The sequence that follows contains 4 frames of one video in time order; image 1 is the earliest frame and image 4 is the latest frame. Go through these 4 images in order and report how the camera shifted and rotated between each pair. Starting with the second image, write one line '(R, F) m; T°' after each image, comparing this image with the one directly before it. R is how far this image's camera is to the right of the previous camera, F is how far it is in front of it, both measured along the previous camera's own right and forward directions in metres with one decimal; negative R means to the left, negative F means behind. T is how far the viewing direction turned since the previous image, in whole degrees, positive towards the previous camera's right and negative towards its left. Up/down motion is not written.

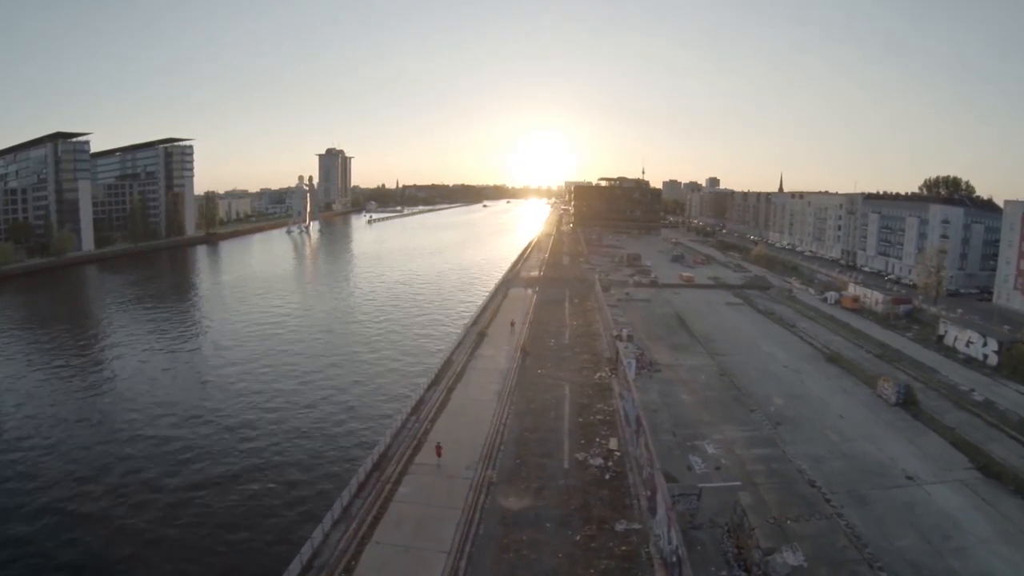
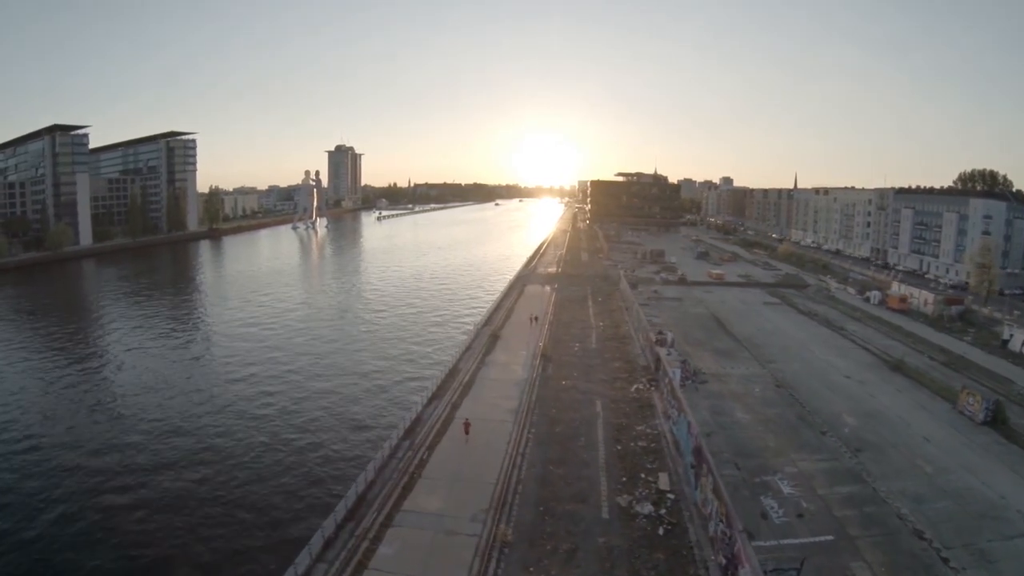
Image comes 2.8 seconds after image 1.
(-0.2, +3.1) m; -1°
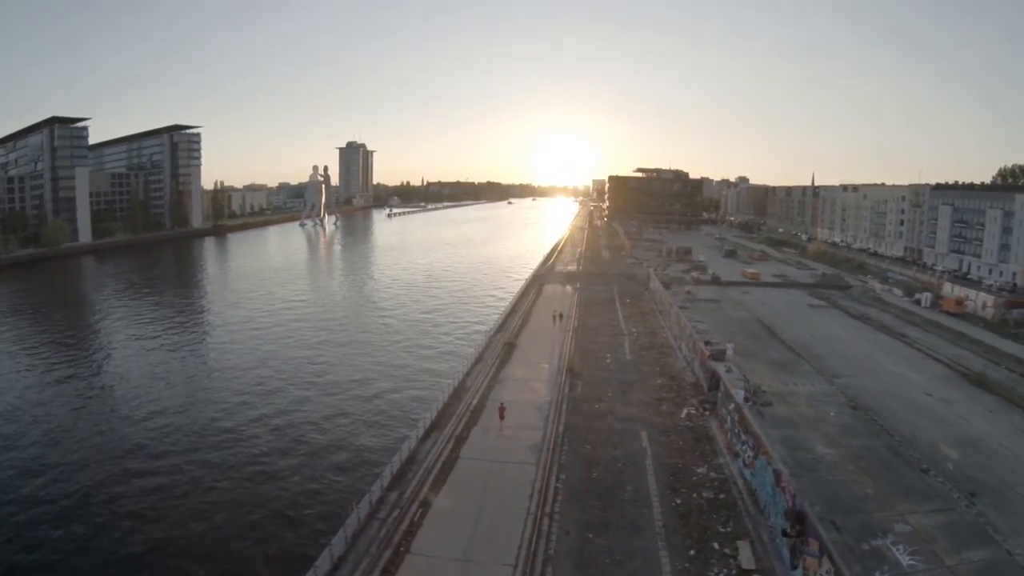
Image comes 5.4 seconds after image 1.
(-0.1, +2.9) m; -1°
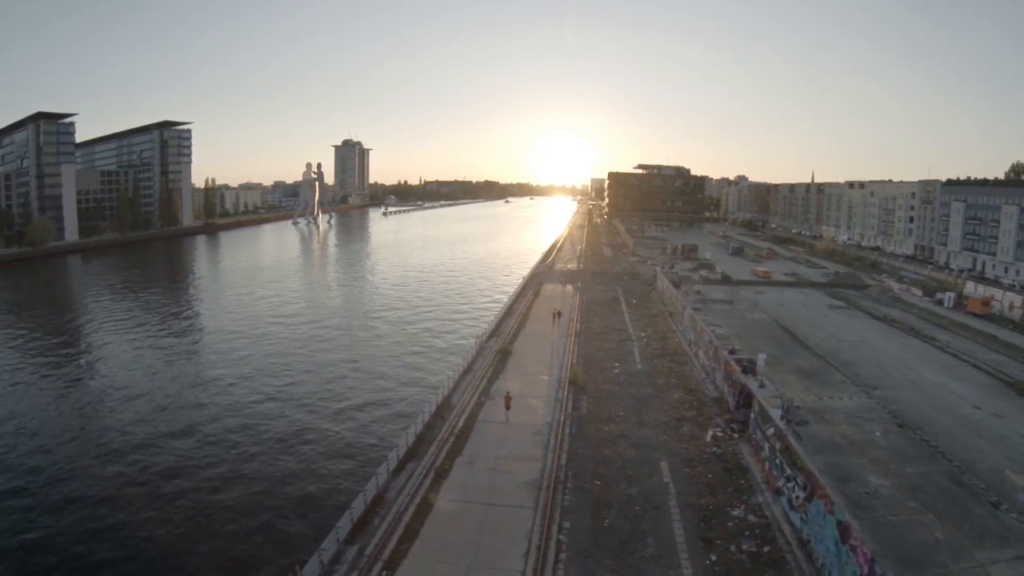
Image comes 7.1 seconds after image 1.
(+0.1, +1.8) m; 0°
